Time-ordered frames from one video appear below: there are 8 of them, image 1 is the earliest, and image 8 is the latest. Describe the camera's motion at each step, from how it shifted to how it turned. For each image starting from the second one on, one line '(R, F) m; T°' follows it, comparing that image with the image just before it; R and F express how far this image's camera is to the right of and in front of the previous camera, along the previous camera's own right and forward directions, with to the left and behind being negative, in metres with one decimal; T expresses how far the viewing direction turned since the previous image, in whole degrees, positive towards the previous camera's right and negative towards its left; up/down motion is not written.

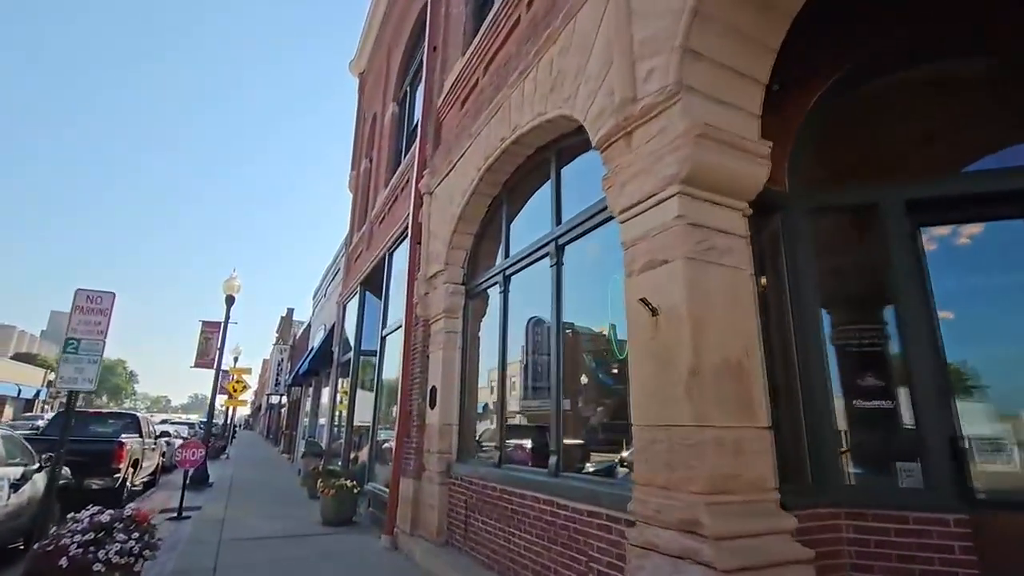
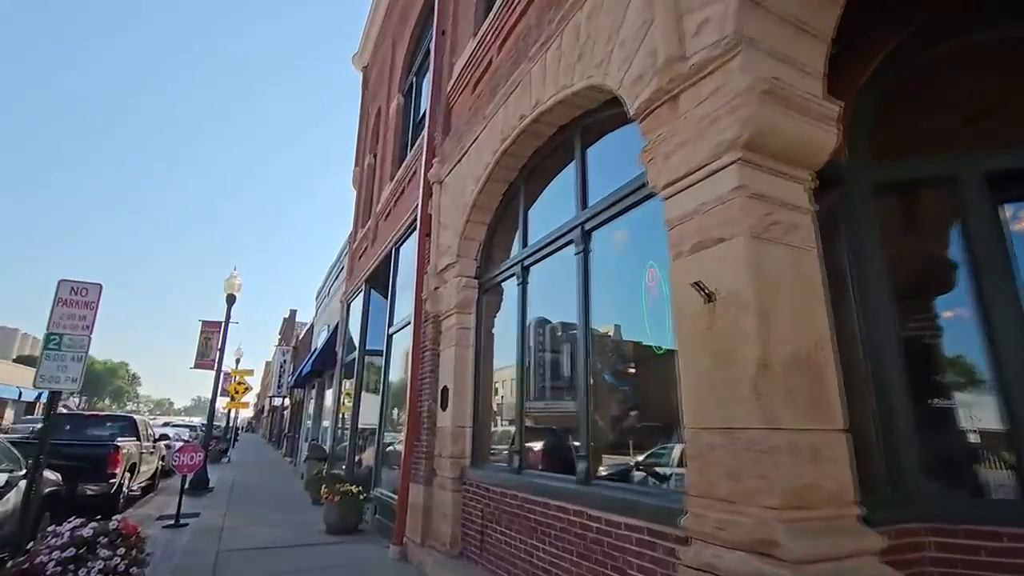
(-0.2, +0.5) m; 0°
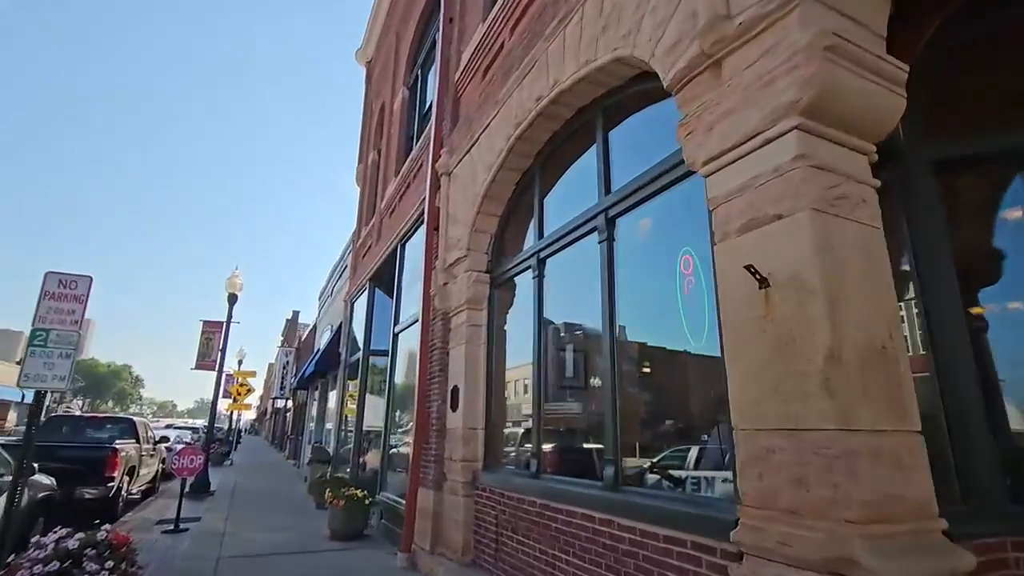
(-0.1, +0.3) m; 0°
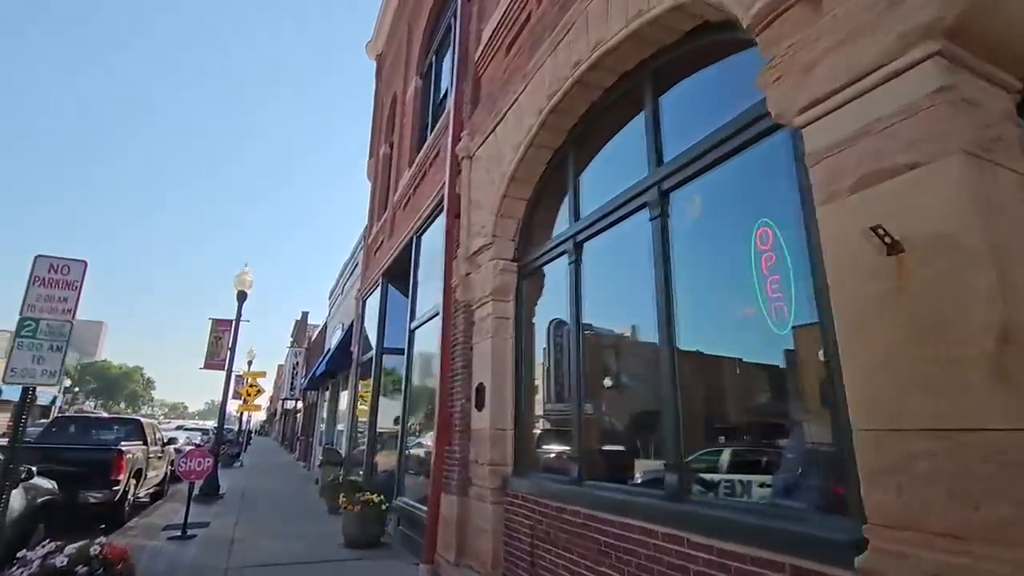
(-0.3, +0.5) m; -1°
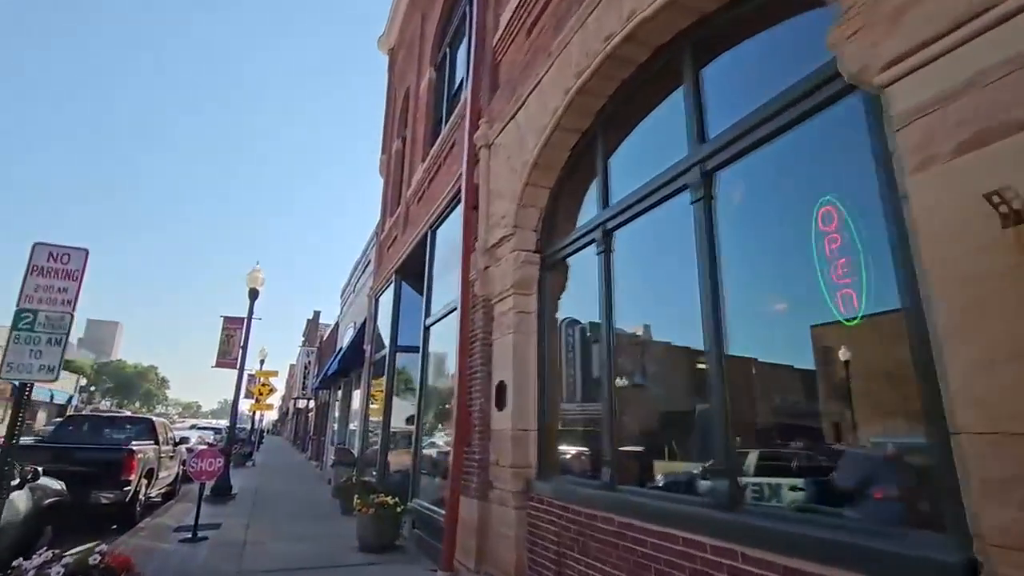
(-0.2, +0.3) m; -1°
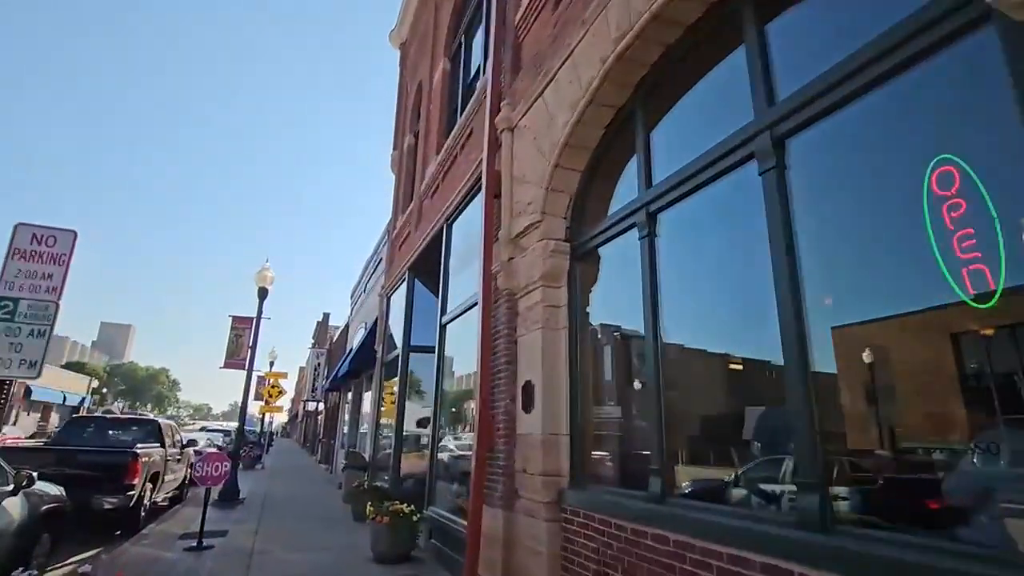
(-0.2, +0.5) m; -1°
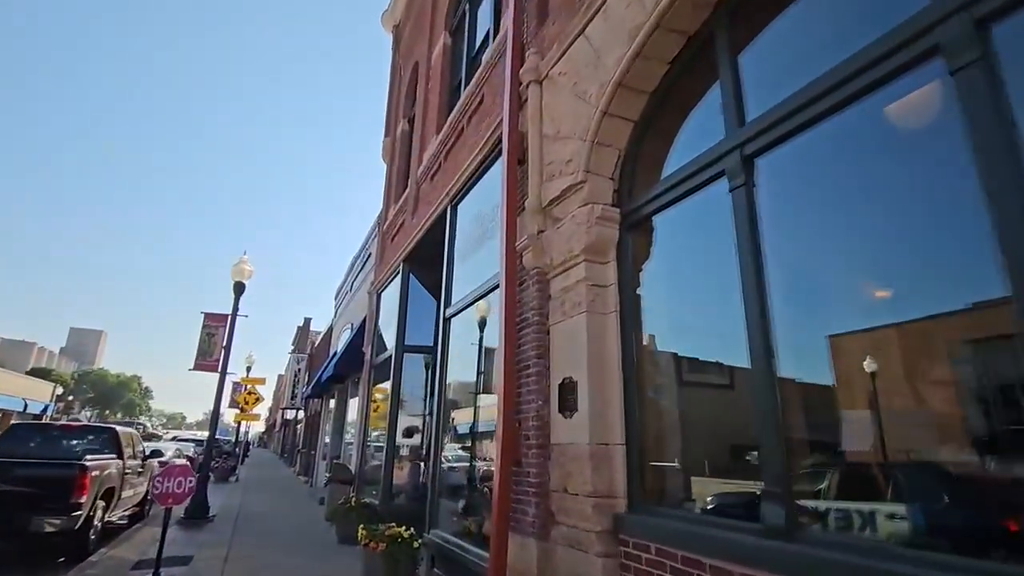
(-0.5, +1.1) m; +2°
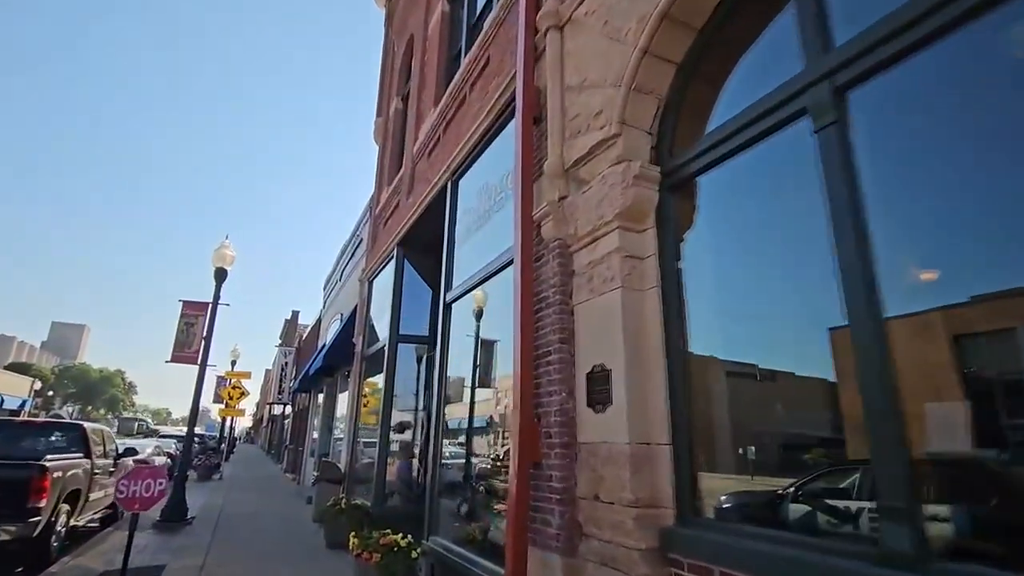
(-0.2, +0.7) m; +1°
